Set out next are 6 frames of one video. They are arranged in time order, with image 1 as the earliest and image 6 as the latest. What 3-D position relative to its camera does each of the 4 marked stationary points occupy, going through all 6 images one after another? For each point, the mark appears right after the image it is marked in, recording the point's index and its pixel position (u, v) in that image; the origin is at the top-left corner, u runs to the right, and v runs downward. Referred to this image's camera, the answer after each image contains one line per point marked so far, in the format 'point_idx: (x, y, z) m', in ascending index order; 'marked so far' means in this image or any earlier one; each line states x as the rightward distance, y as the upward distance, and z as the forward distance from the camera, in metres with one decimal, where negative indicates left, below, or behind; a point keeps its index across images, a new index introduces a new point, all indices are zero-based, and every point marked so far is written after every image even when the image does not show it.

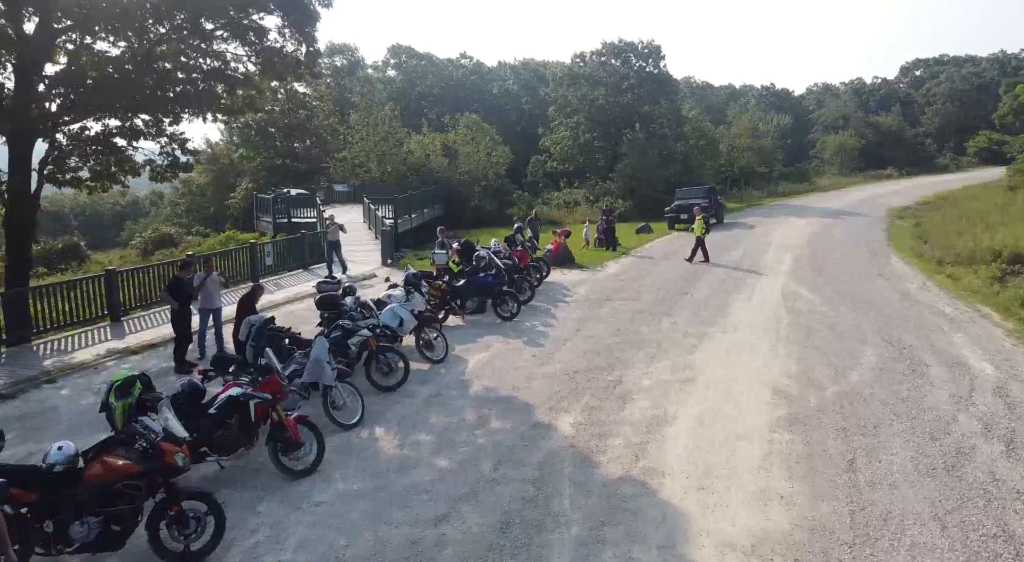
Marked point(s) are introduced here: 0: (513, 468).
0: (0.0, -2.0, +6.5) m
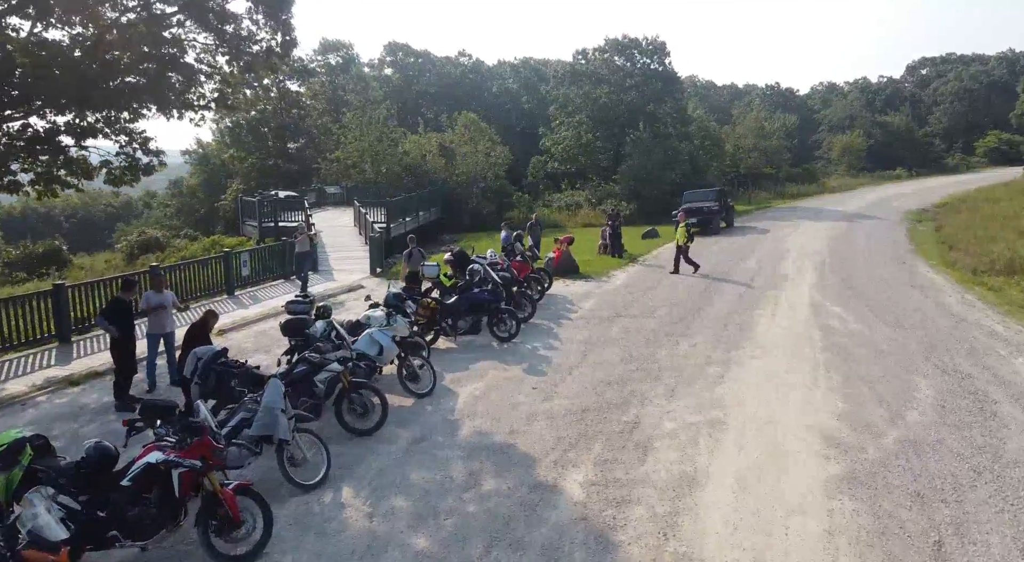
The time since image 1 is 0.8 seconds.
0: (0.0, -2.3, +5.1) m
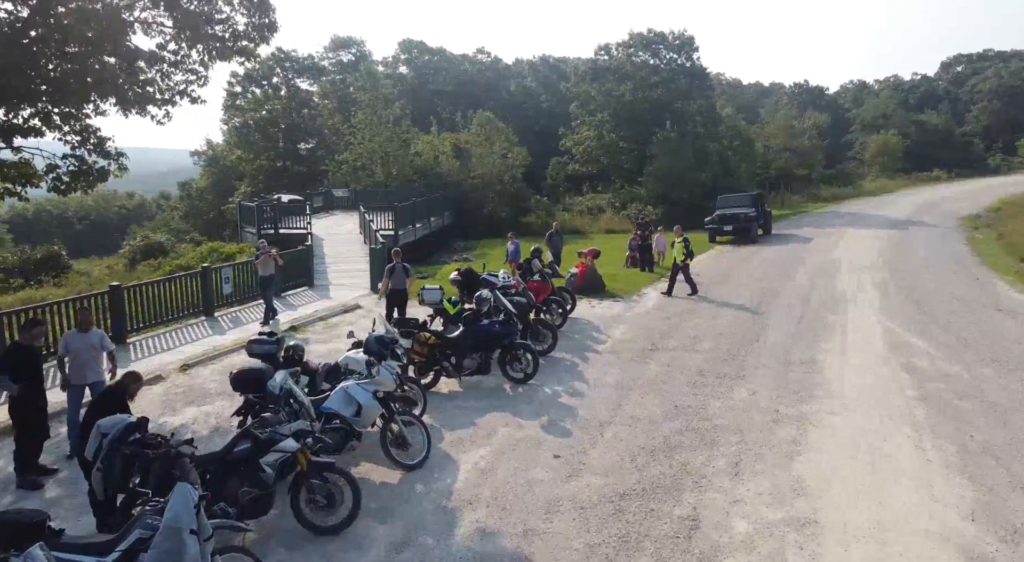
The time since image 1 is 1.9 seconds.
0: (0.0, -2.7, +3.2) m
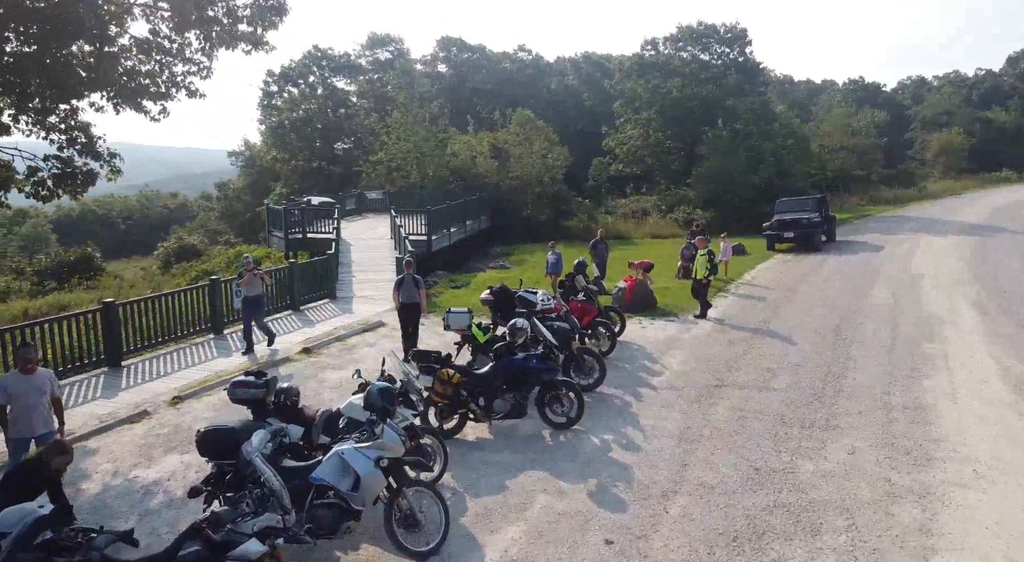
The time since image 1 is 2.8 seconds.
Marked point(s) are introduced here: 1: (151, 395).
0: (+0.2, -3.1, +1.7) m
1: (-5.0, -1.6, +8.4) m
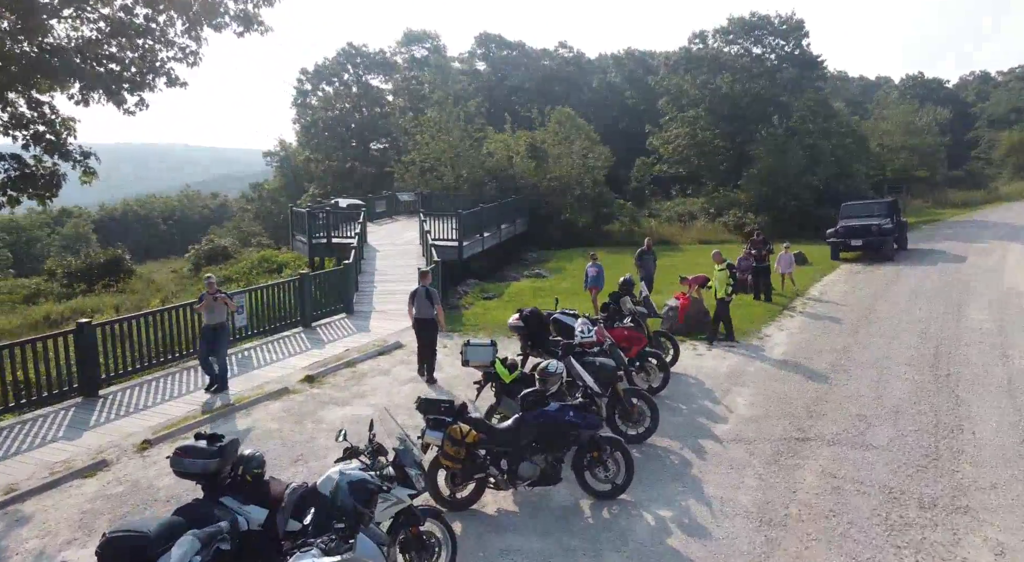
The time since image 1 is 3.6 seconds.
0: (+0.1, -3.4, +0.1) m
1: (-4.7, -1.8, +7.1) m
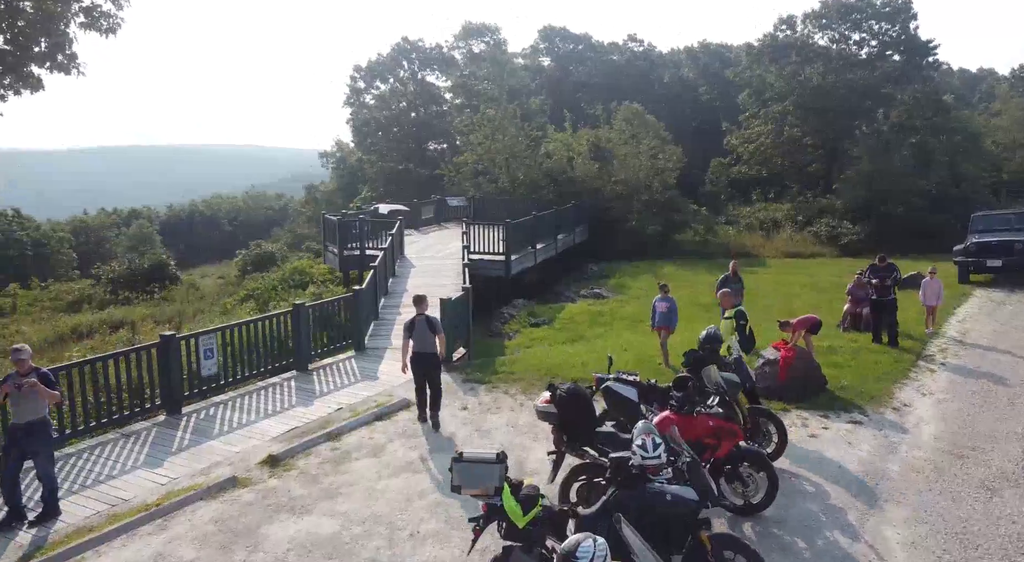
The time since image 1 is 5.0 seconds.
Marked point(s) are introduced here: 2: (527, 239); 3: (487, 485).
0: (-0.6, -4.0, -2.5) m
1: (-4.5, -2.4, +5.0) m
2: (+0.4, +1.3, +18.8) m
3: (-0.2, -1.5, +4.3) m
